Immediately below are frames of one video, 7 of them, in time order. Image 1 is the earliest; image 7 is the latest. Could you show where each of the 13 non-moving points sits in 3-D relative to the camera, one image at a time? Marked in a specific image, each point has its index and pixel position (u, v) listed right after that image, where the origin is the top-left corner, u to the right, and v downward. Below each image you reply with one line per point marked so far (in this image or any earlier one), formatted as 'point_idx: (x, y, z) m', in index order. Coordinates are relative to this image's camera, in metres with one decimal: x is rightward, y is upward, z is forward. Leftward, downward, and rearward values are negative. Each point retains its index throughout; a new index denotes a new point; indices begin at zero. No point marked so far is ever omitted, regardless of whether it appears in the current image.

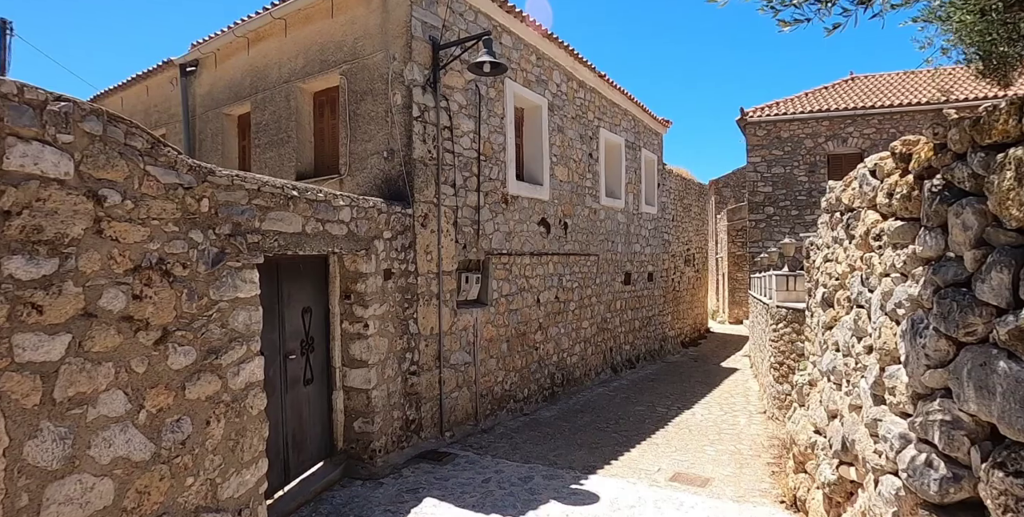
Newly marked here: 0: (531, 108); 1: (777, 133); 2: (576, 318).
0: (+0.3, +2.3, +8.3) m
1: (+7.0, +3.3, +14.1) m
2: (+1.1, -1.0, +9.2) m
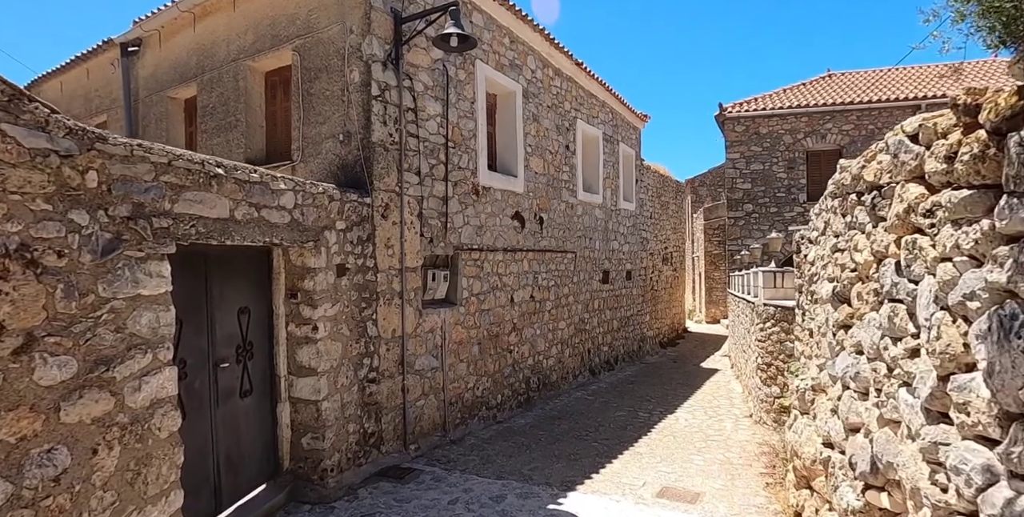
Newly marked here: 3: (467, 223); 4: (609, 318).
0: (-0.1, +2.4, +7.7) m
1: (+6.3, +3.3, +13.9) m
2: (+0.7, -1.0, +8.6) m
3: (-0.5, +0.4, +6.5) m
4: (+2.0, -1.2, +10.9) m
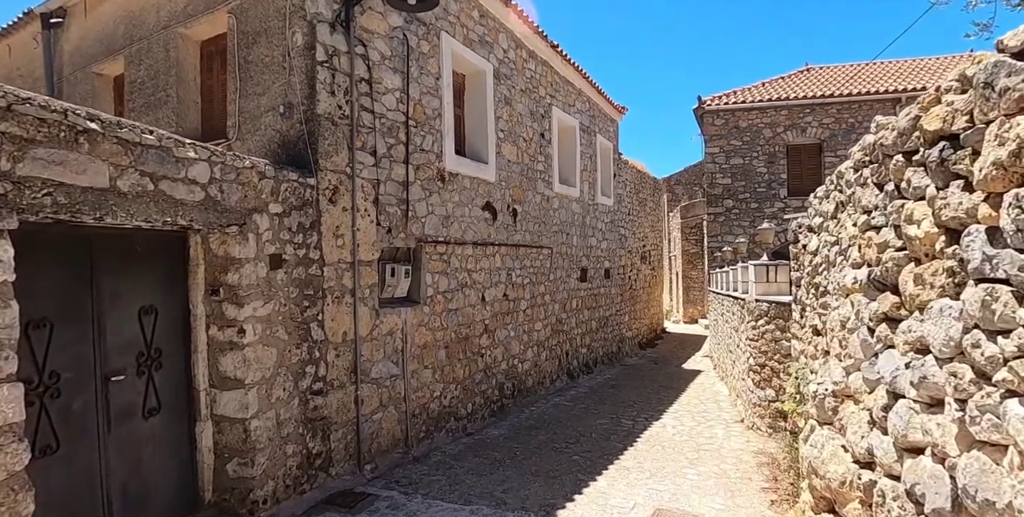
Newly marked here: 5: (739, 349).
0: (-0.5, +2.4, +7.1) m
1: (+5.6, +3.4, +13.5) m
2: (+0.3, -0.9, +8.0) m
3: (-0.9, +0.5, +5.8) m
4: (+1.4, -1.2, +10.3) m
5: (+3.2, -1.3, +7.7) m
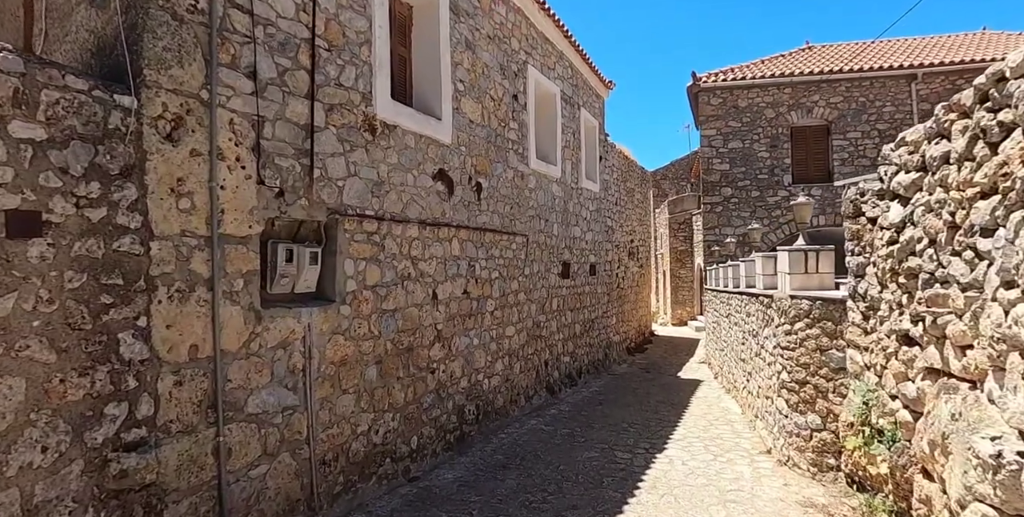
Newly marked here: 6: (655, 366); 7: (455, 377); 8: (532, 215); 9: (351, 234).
0: (-0.9, +2.6, +5.4) m
1: (+5.0, +3.5, +12.1) m
2: (-0.2, -0.8, +6.4) m
3: (-1.2, +0.7, +4.2) m
4: (+0.9, -1.0, +8.8) m
5: (+2.8, -1.1, +6.2) m
6: (+3.0, -2.3, +11.3) m
7: (-0.6, -1.2, +5.4) m
8: (+0.3, +0.6, +7.4) m
9: (-1.2, +0.2, +4.1) m
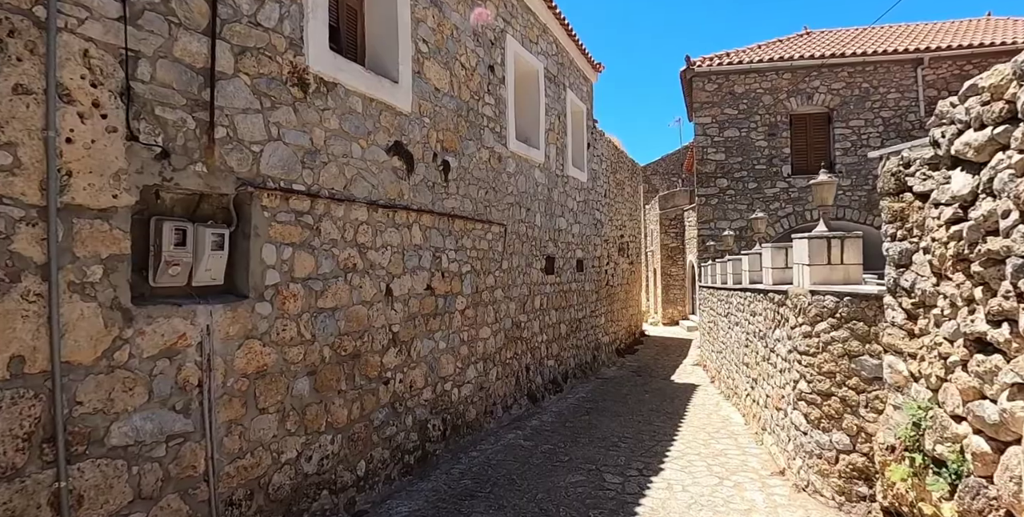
0: (-1.1, +2.7, +4.6) m
1: (+4.6, +3.6, +11.4) m
2: (-0.4, -0.7, +5.5) m
3: (-1.4, +0.8, +3.3) m
4: (+0.6, -0.9, +8.0) m
5: (+2.5, -1.0, +5.4) m
6: (+2.7, -2.2, +10.6) m
7: (-0.8, -1.1, +4.6) m
8: (0.0, +0.7, +6.6) m
9: (-1.5, +0.3, +3.3) m
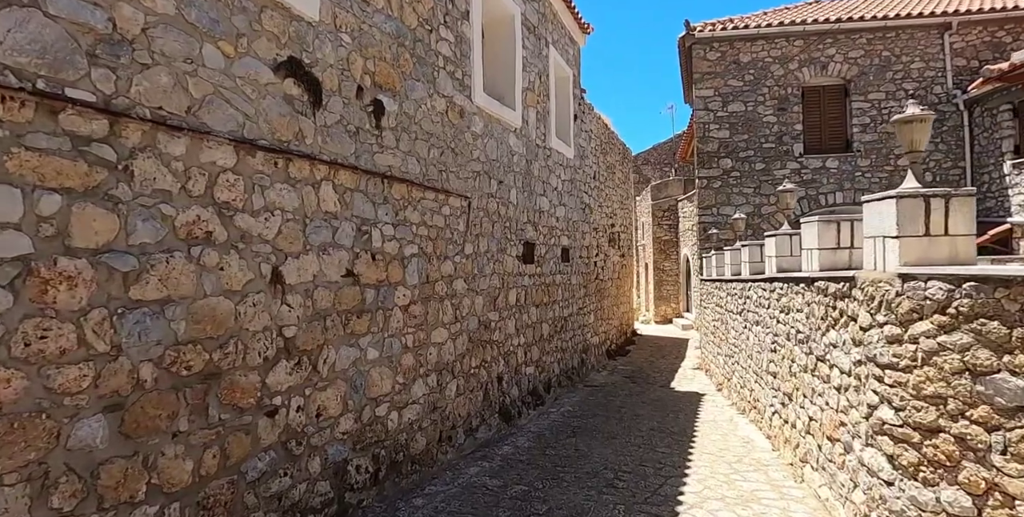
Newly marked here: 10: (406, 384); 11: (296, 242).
0: (-1.4, +2.8, +3.2) m
1: (+4.2, +3.8, +10.1) m
2: (-0.7, -0.5, +4.2) m
3: (-1.7, +0.9, +1.9) m
4: (+0.3, -0.8, +6.6) m
5: (+2.2, -0.9, +4.1) m
6: (+2.2, -2.0, +9.3) m
7: (-1.1, -0.9, +3.2) m
8: (-0.3, +0.9, +5.2) m
9: (-1.7, +0.4, +1.9) m
10: (-0.8, -0.9, +4.0) m
11: (-1.2, +0.1, +3.0) m
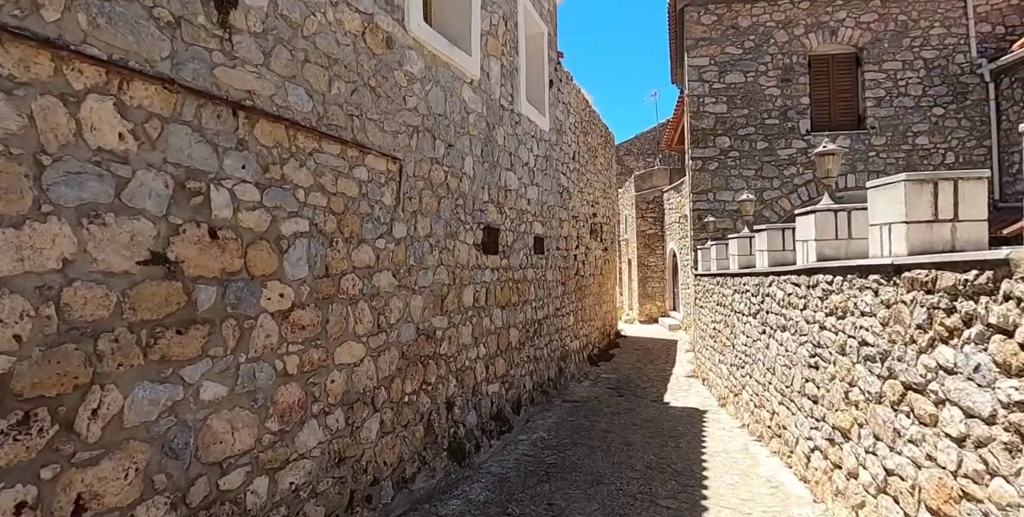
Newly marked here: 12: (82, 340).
0: (-1.7, +2.9, +1.8) m
1: (+3.6, +3.9, +8.9) m
2: (-1.1, -0.4, +2.8) m
3: (-1.9, +1.0, +0.5) m
4: (-0.1, -0.7, +5.3) m
5: (+1.9, -0.8, +2.8) m
6: (+1.8, -1.9, +8.0) m
7: (-1.4, -0.9, +1.9) m
8: (-0.7, +1.0, +3.9) m
9: (-2.0, +0.5, +0.5) m
10: (-1.1, -0.8, +2.7) m
11: (-1.5, +0.2, +1.6) m
12: (-1.4, -0.3, +1.8) m
